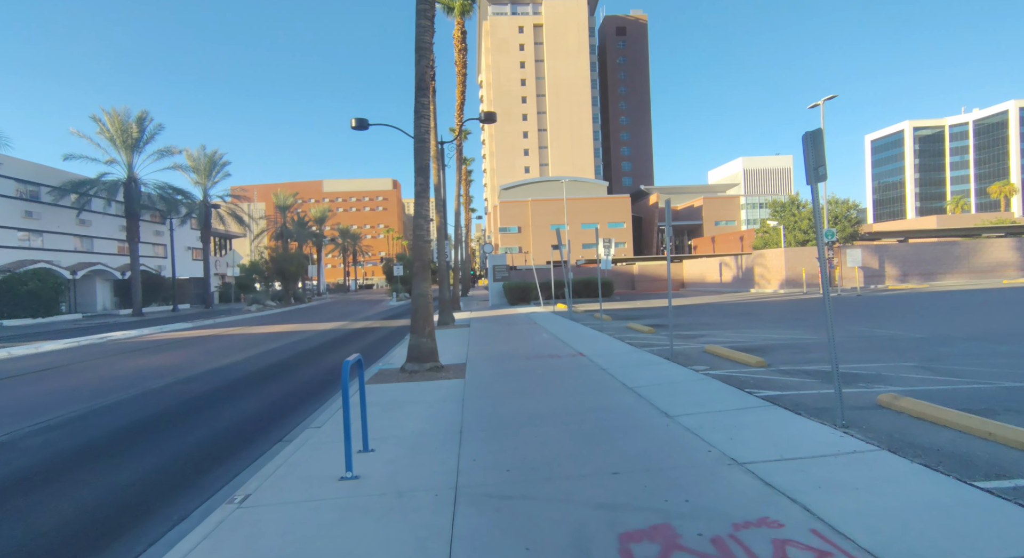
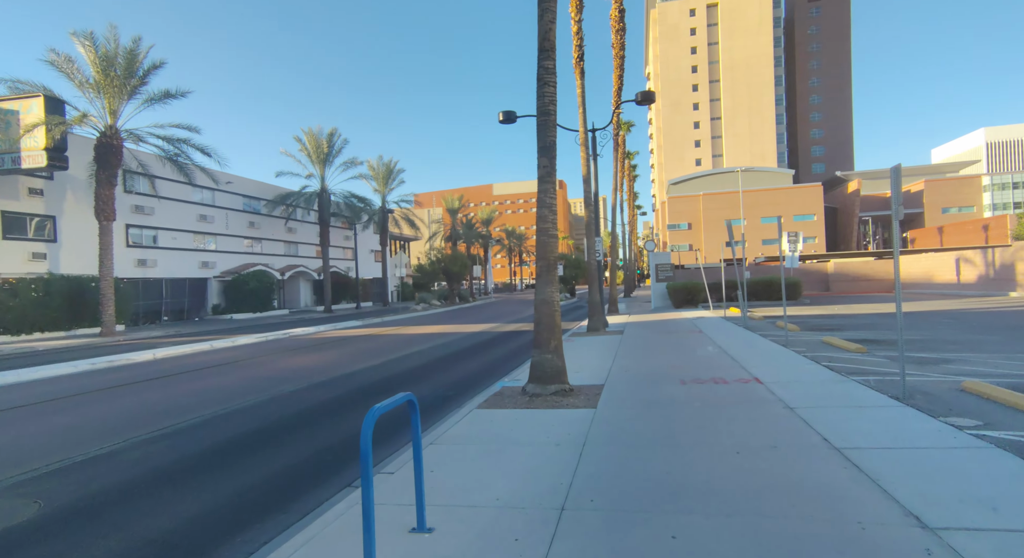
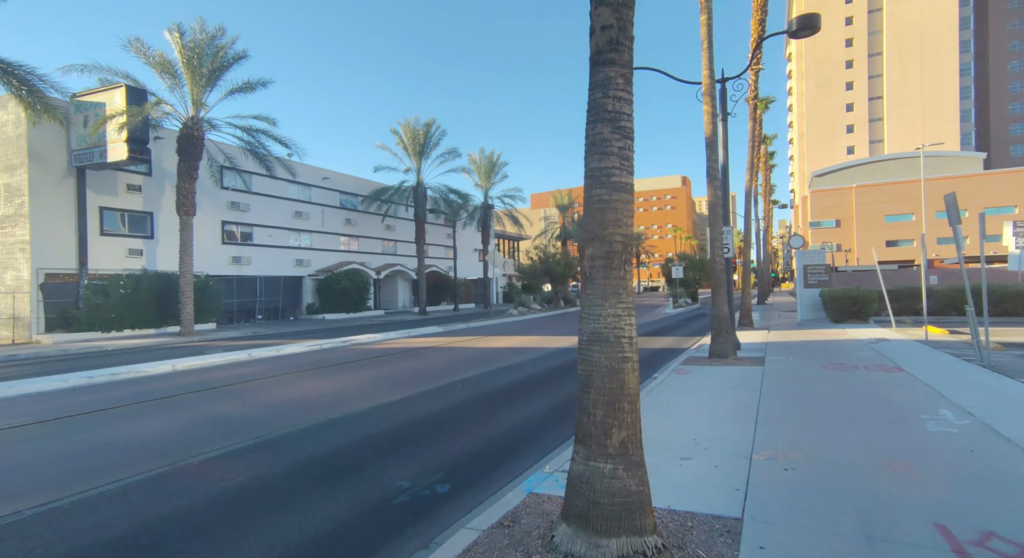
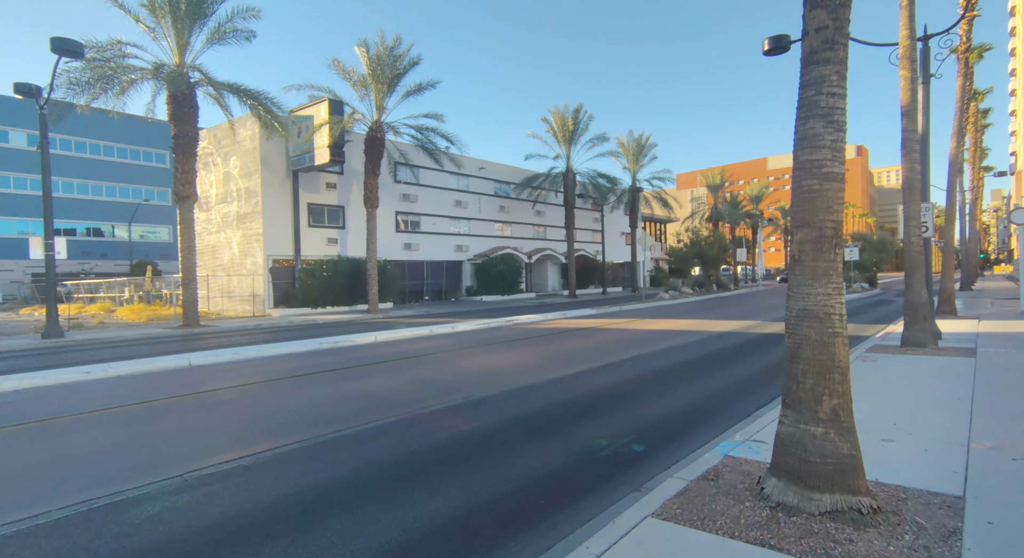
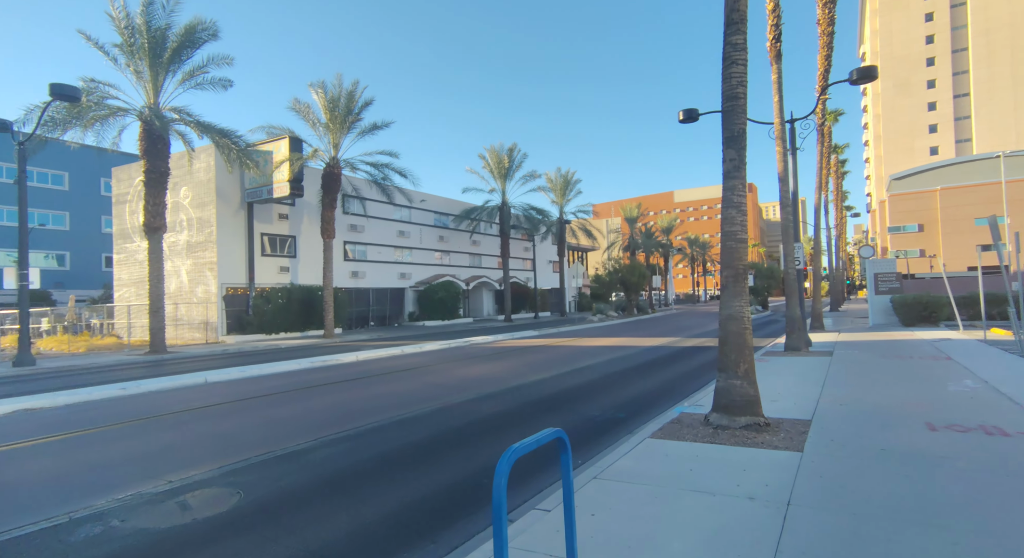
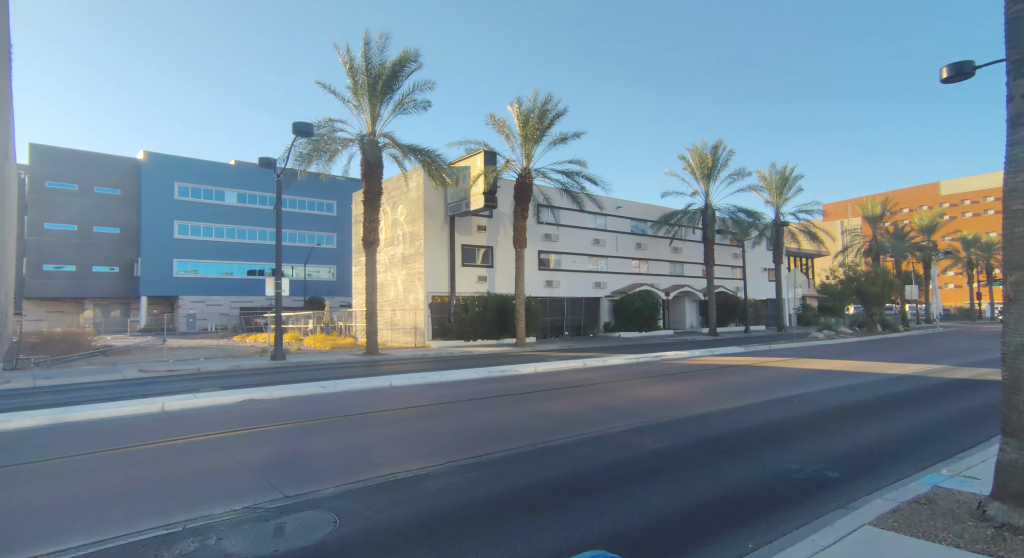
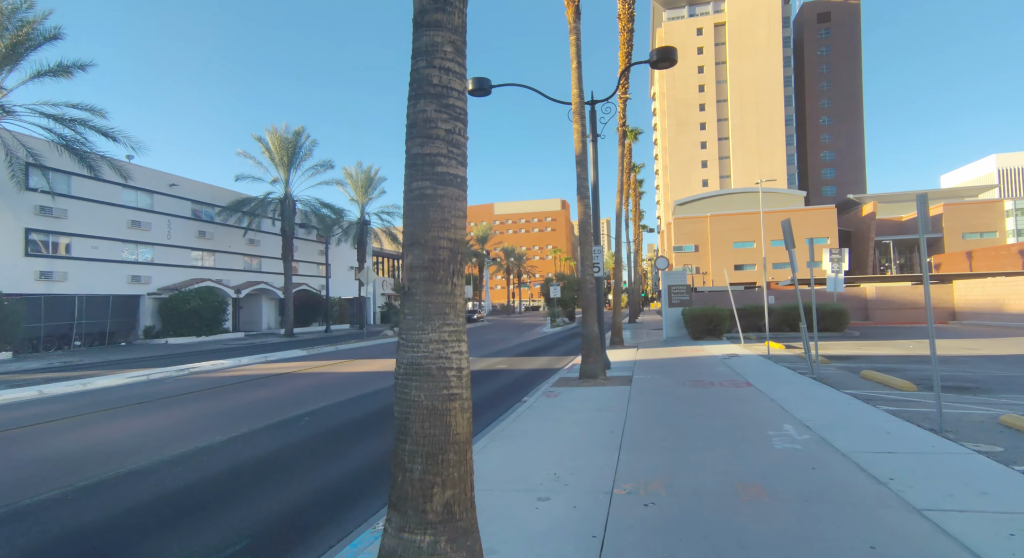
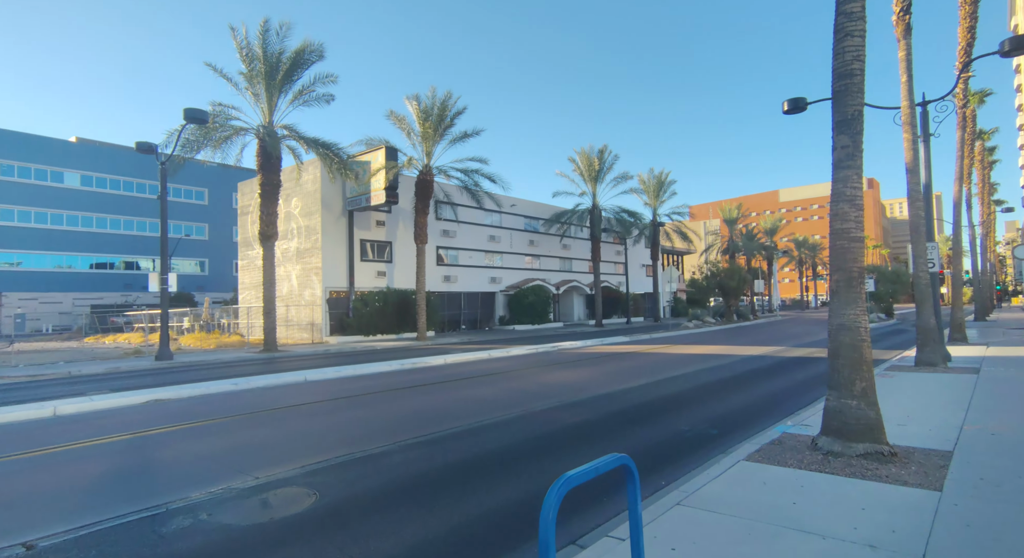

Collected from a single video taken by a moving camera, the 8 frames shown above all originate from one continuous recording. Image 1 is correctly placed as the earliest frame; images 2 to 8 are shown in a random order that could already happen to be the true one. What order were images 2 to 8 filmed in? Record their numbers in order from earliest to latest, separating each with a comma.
2, 5, 8, 6, 4, 3, 7
